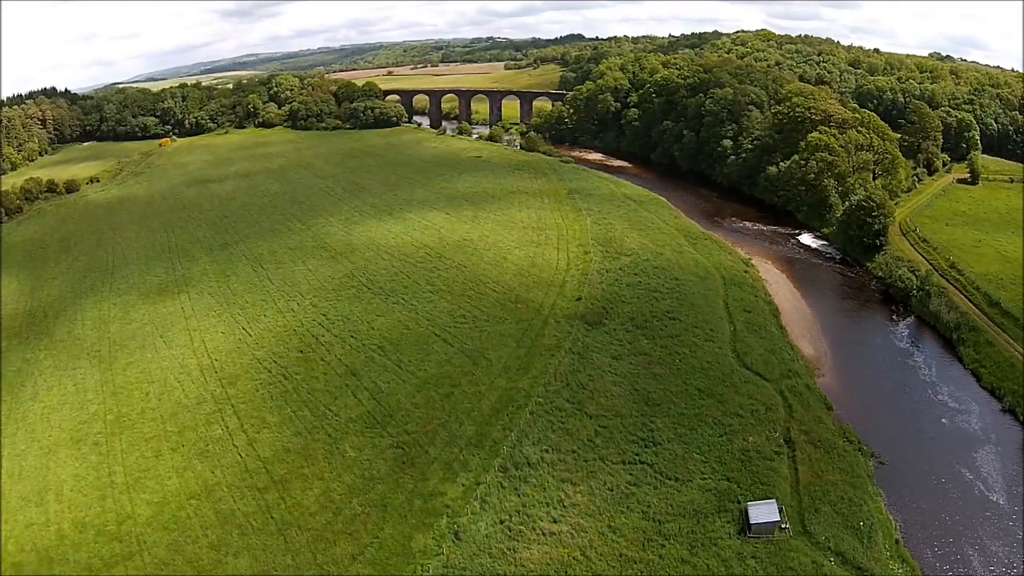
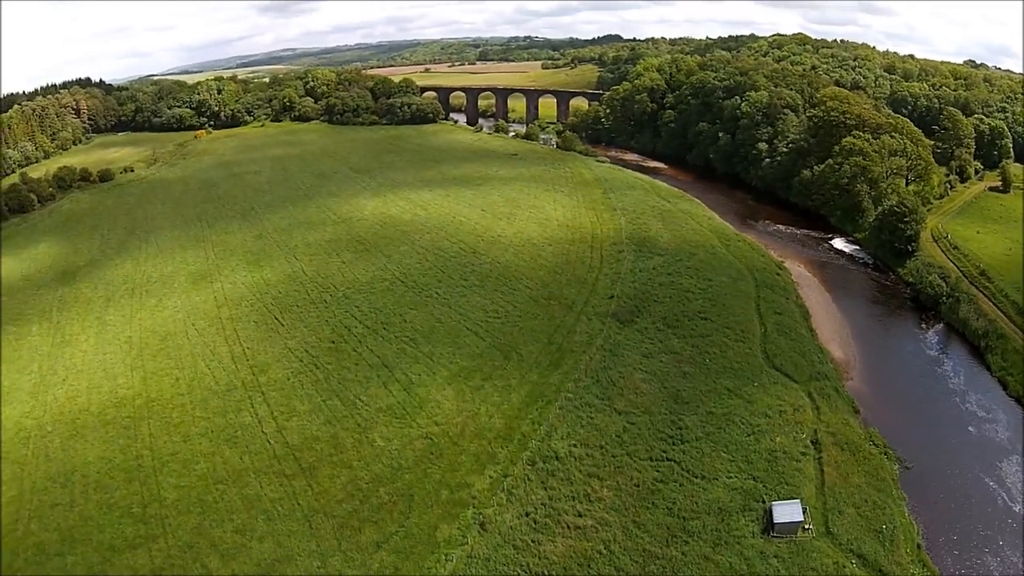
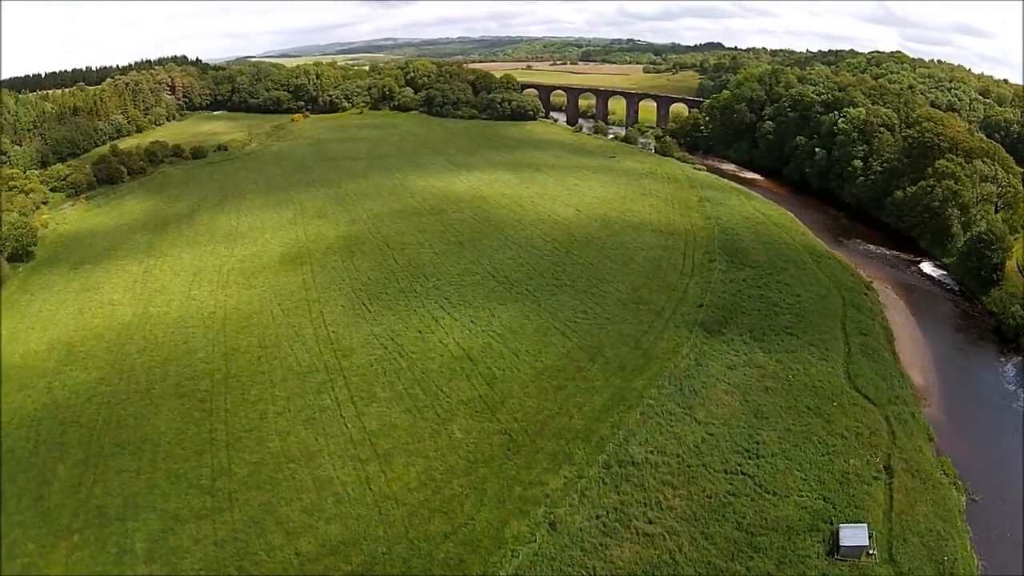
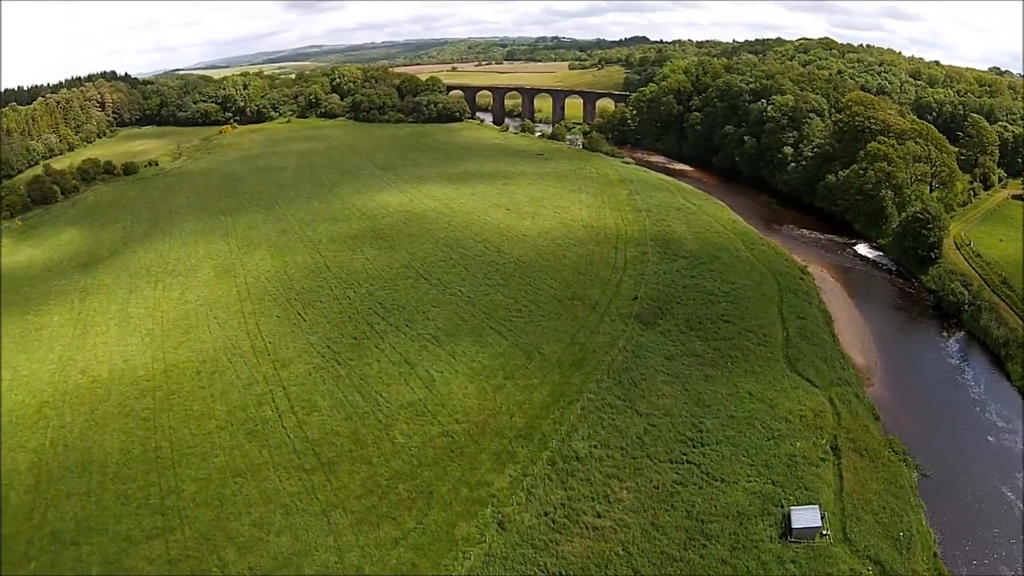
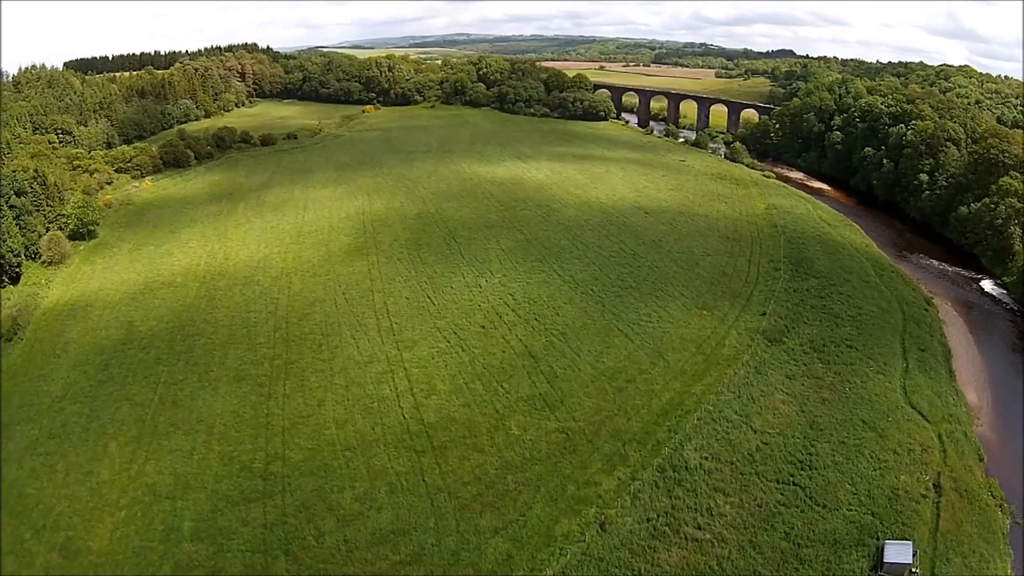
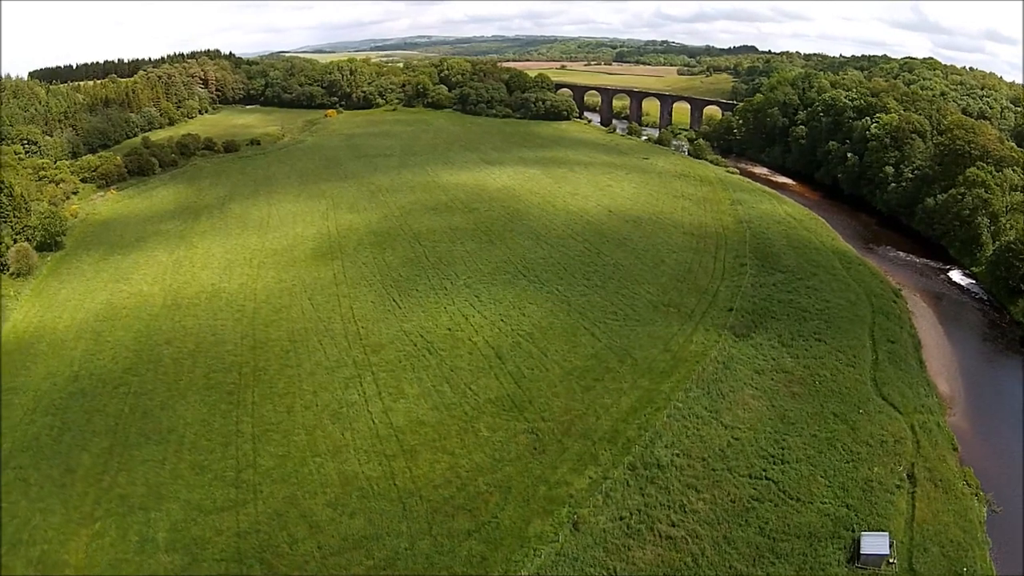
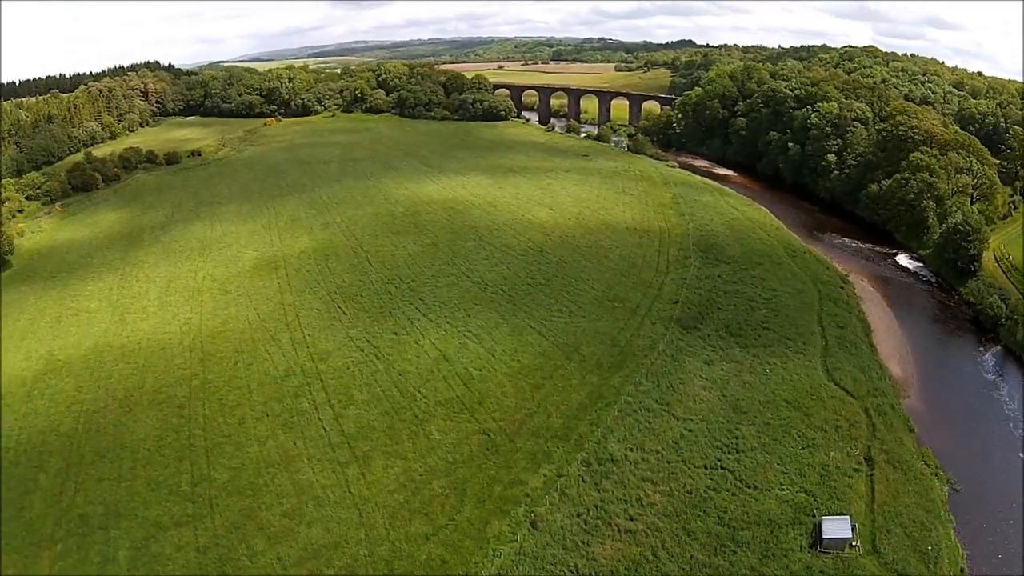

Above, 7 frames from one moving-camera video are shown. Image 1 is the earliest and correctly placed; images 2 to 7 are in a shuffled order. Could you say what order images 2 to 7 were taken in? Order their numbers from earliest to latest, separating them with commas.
2, 4, 7, 3, 6, 5
